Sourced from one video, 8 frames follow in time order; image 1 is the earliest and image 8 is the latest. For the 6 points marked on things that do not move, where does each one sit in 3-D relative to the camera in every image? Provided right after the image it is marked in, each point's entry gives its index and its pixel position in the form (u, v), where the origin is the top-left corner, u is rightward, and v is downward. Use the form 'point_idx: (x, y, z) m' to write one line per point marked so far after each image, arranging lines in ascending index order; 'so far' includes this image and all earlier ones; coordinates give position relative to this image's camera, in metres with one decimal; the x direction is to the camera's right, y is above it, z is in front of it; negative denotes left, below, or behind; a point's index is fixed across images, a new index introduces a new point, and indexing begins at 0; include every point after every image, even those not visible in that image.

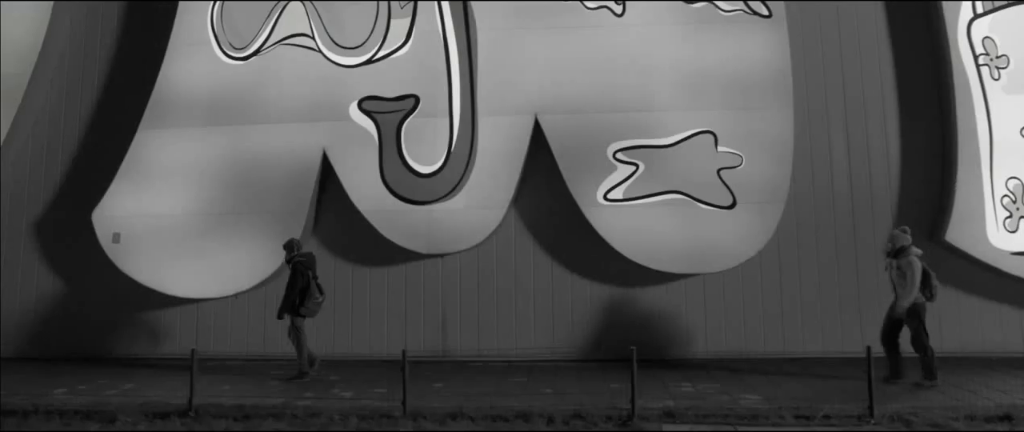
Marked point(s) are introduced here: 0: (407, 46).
0: (-1.6, +2.5, +10.8) m
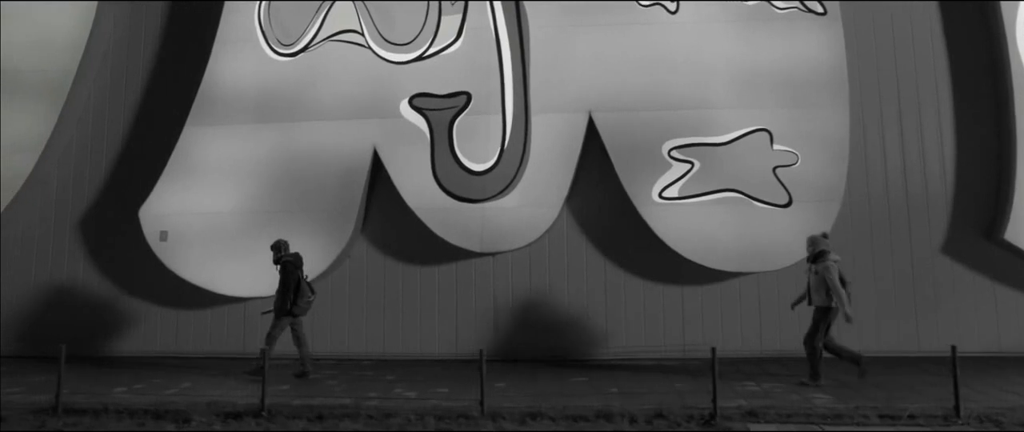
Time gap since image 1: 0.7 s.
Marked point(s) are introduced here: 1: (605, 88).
0: (-0.8, +2.6, +10.8) m
1: (+1.4, +1.9, +10.6) m
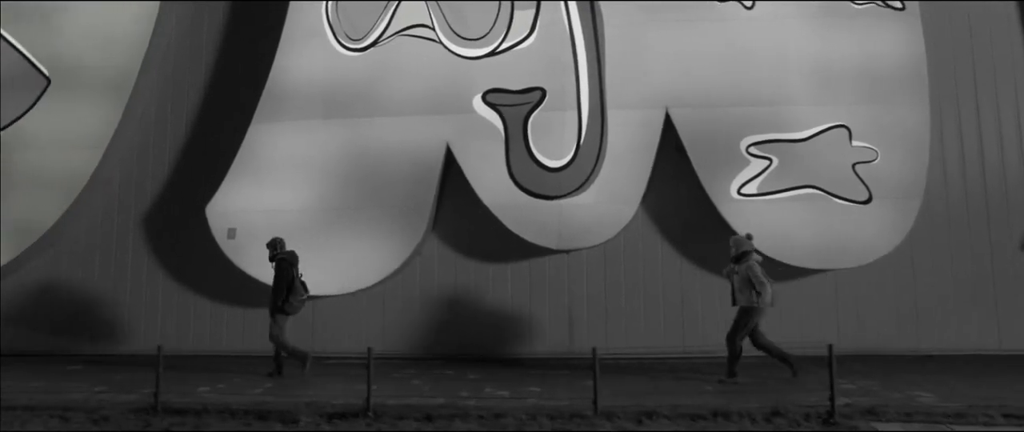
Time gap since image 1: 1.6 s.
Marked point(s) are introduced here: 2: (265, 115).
0: (+0.3, +2.6, +10.6) m
1: (+2.4, +1.9, +10.5) m
2: (-3.7, +1.5, +10.9) m
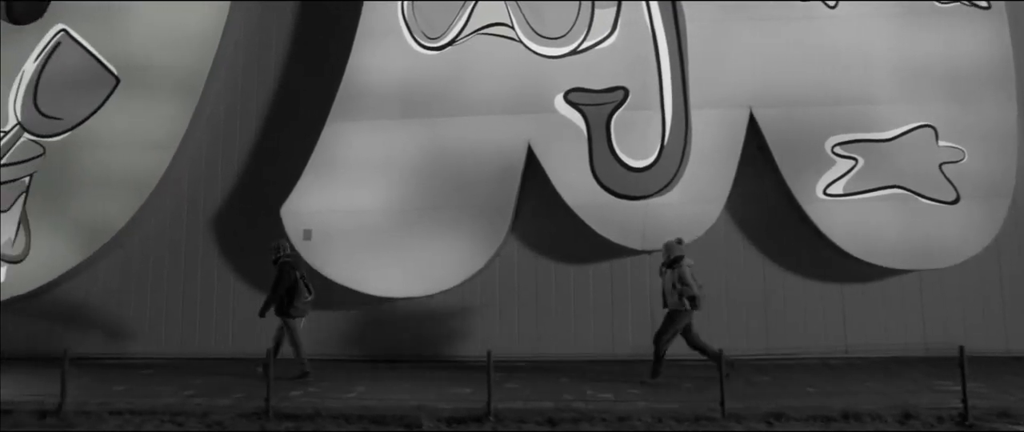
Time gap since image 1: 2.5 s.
0: (+1.5, +2.6, +10.5) m
1: (+3.6, +1.9, +10.4) m
2: (-2.5, +1.5, +10.7) m
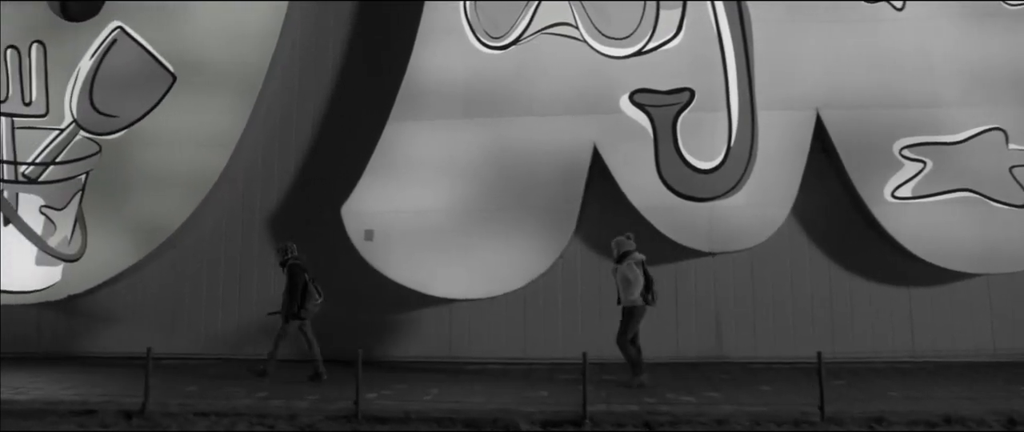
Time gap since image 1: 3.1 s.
0: (+2.4, +2.6, +10.5) m
1: (+4.6, +1.9, +10.3) m
2: (-1.6, +1.5, +10.6) m
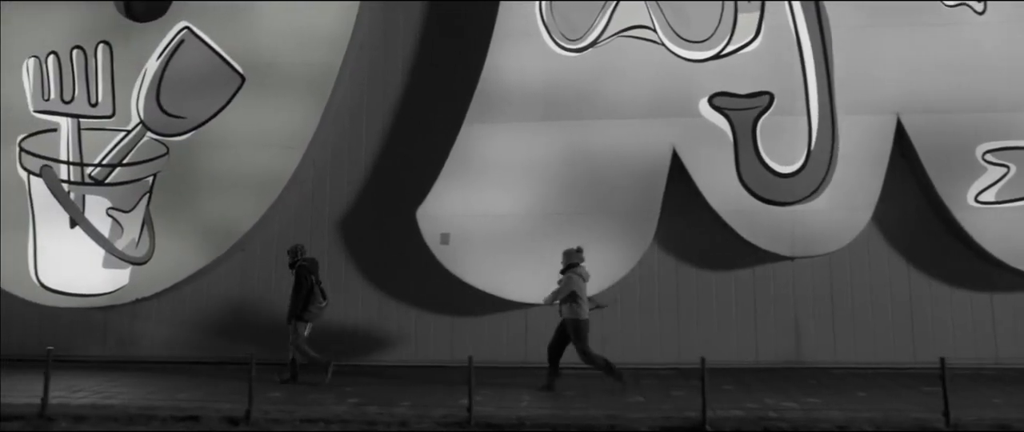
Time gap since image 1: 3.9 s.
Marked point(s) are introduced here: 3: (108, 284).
0: (+3.5, +2.5, +10.4) m
1: (+5.7, +1.8, +10.2) m
2: (-0.5, +1.5, +10.6) m
3: (-6.1, -1.0, +10.9) m
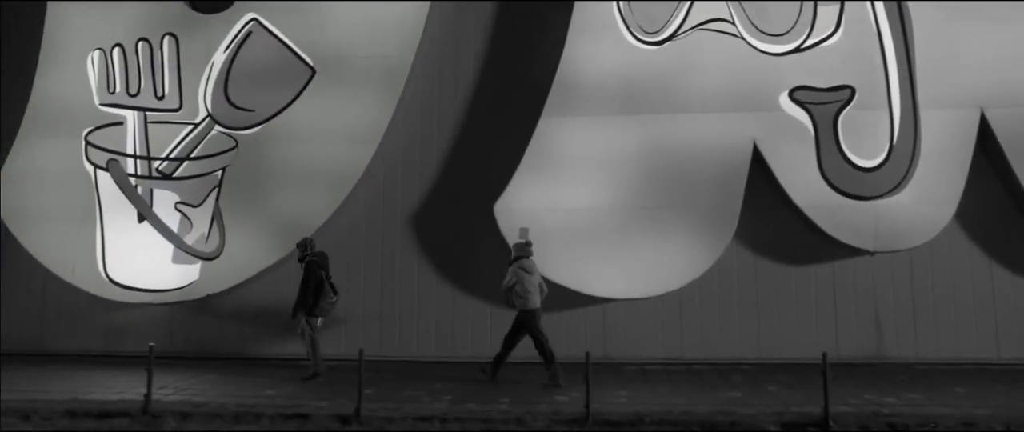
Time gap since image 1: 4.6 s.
0: (+4.7, +2.6, +10.3) m
1: (+6.8, +1.9, +10.2) m
2: (+0.6, +1.6, +10.4) m
3: (-5.0, -1.0, +10.7) m
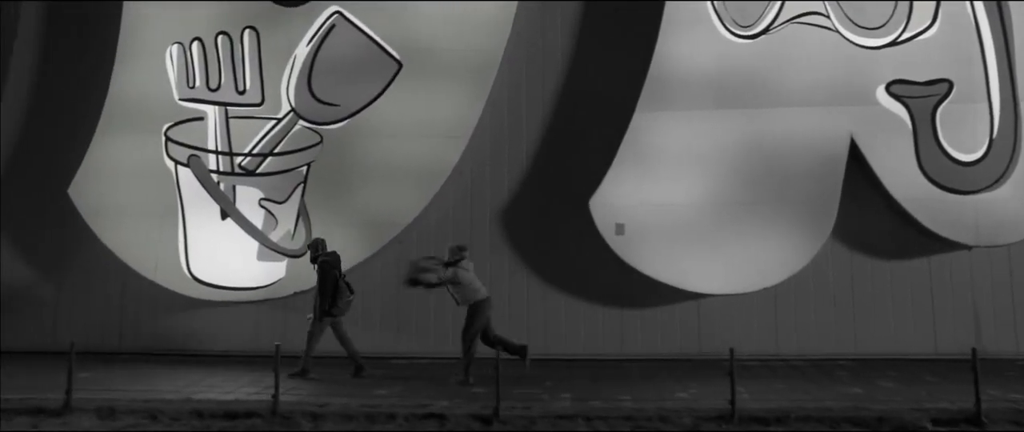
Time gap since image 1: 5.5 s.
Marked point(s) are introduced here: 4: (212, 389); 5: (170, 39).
0: (+6.0, +2.7, +10.2) m
1: (+8.2, +2.0, +10.1) m
2: (+2.0, +1.6, +10.3) m
3: (-3.7, -0.9, +10.5) m
4: (-3.6, -2.1, +8.6) m
5: (-5.3, +2.7, +11.1) m
